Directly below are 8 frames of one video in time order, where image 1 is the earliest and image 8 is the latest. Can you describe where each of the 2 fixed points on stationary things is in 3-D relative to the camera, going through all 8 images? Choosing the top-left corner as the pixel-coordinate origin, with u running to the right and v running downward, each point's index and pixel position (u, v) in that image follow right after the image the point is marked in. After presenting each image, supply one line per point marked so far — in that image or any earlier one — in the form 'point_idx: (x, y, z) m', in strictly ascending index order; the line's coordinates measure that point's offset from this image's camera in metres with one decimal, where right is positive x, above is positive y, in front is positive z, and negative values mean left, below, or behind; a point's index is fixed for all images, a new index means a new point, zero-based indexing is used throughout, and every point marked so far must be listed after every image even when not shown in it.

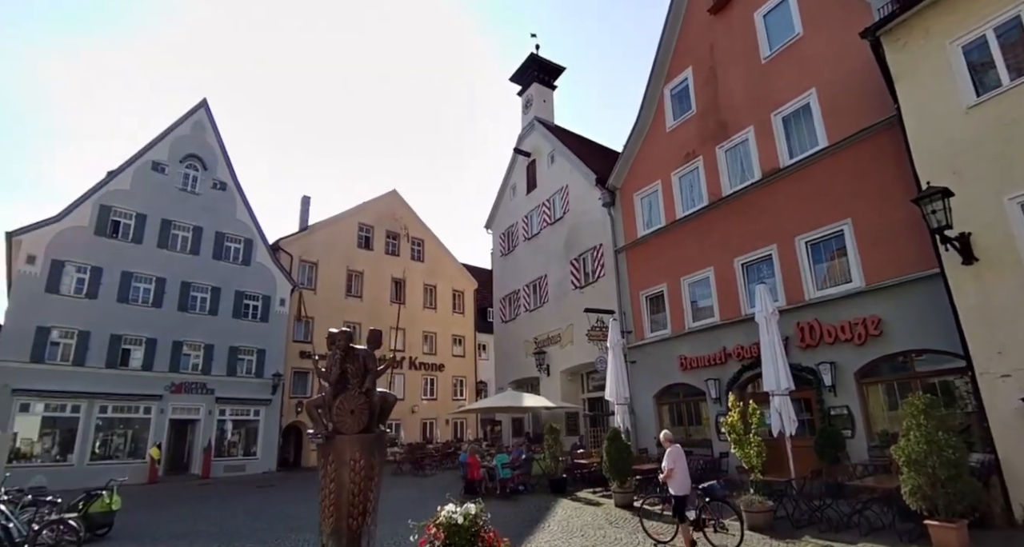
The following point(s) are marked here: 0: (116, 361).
0: (-15.4, -3.1, +19.6) m
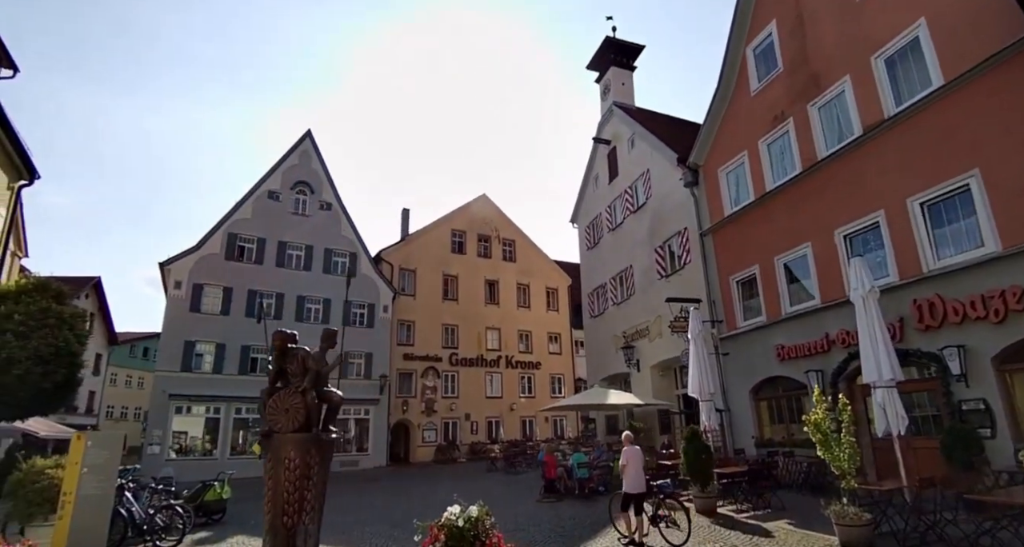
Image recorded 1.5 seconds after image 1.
0: (-11.8, -3.9, +22.6) m
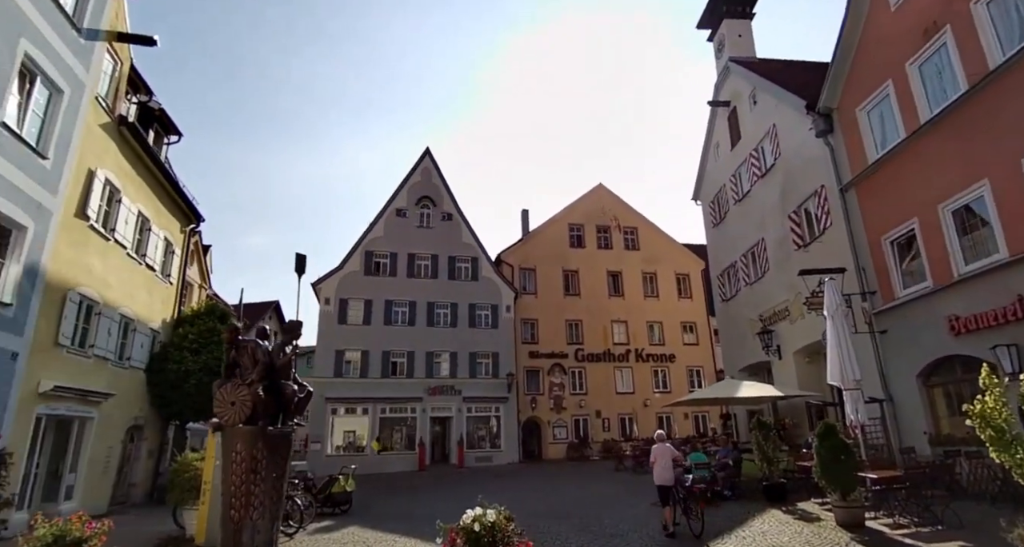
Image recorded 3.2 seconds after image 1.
0: (-5.9, -4.6, +24.8) m
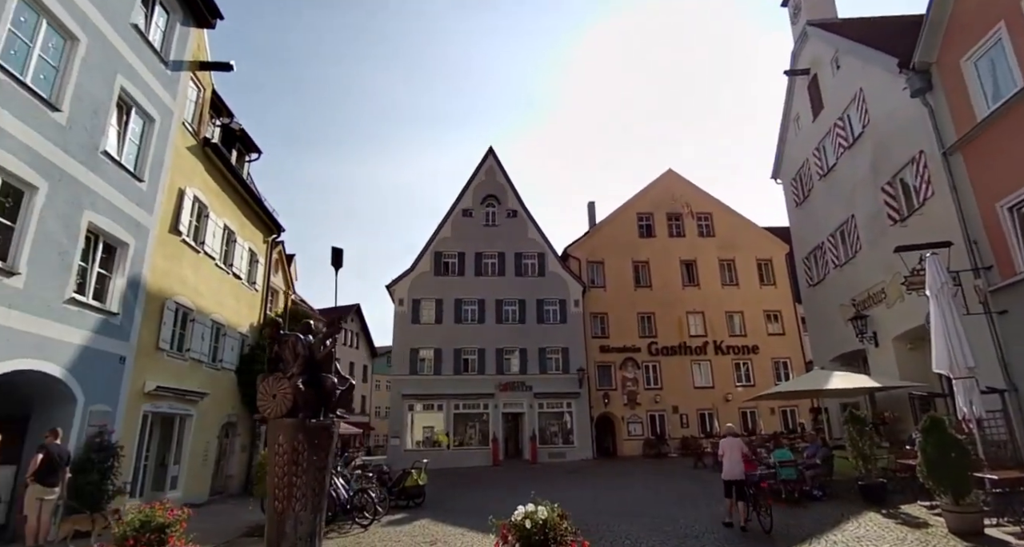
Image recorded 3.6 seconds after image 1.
0: (-2.5, -4.5, +25.2) m
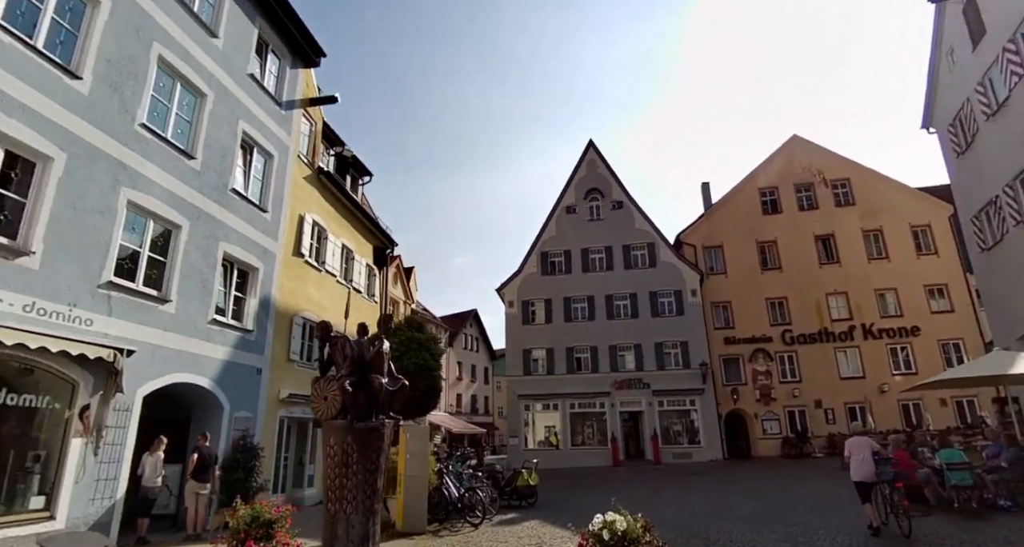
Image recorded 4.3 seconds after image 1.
0: (+3.1, -4.4, +24.8) m
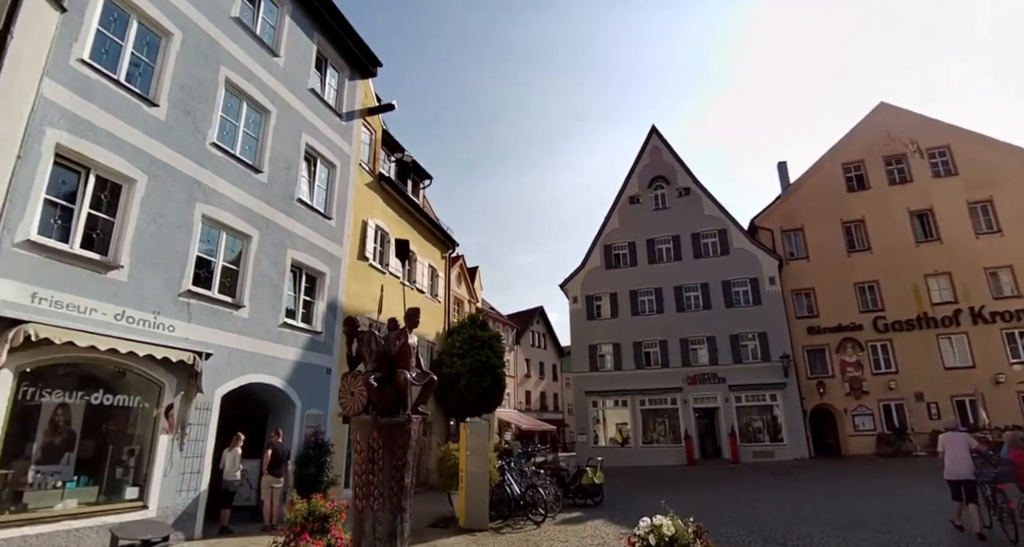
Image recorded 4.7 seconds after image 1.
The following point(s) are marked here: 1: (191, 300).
0: (+6.3, -4.1, +24.0) m
1: (-6.4, -0.5, +10.5) m
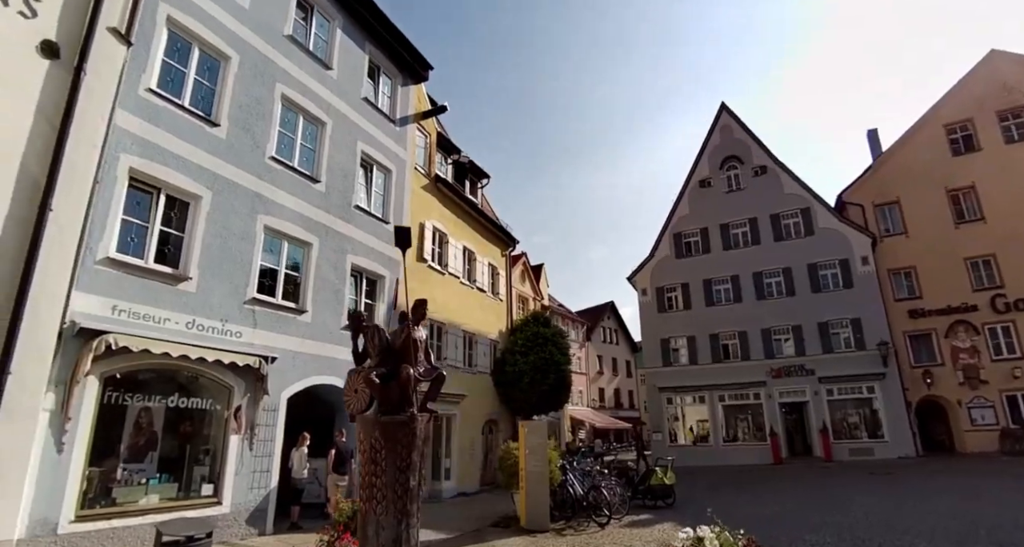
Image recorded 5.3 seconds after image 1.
0: (+9.3, -3.5, +22.5) m
1: (-5.4, -0.7, +11.1) m
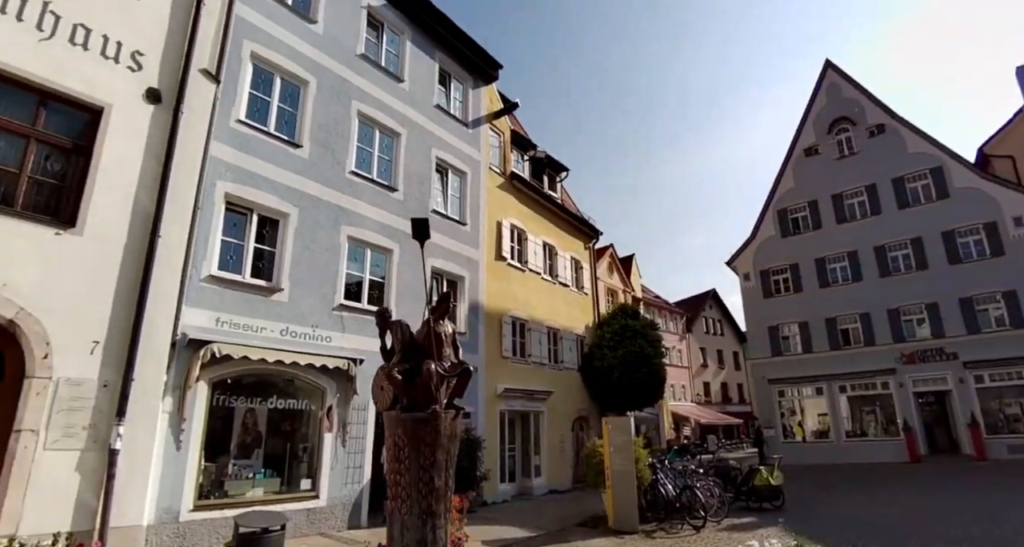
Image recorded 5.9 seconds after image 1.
0: (+13.0, -2.6, +20.1) m
1: (-3.8, -0.9, +11.8) m
